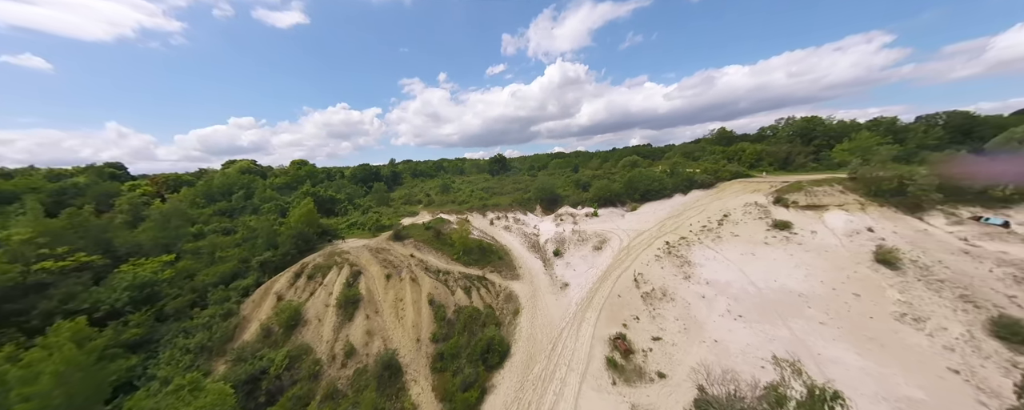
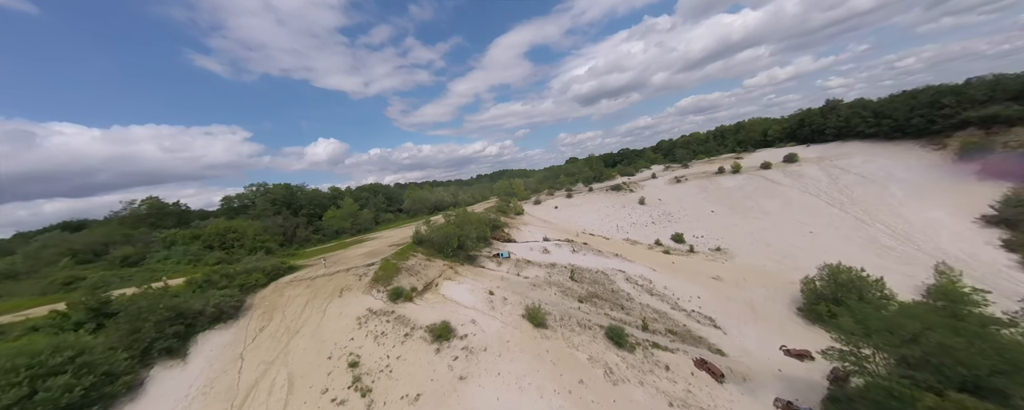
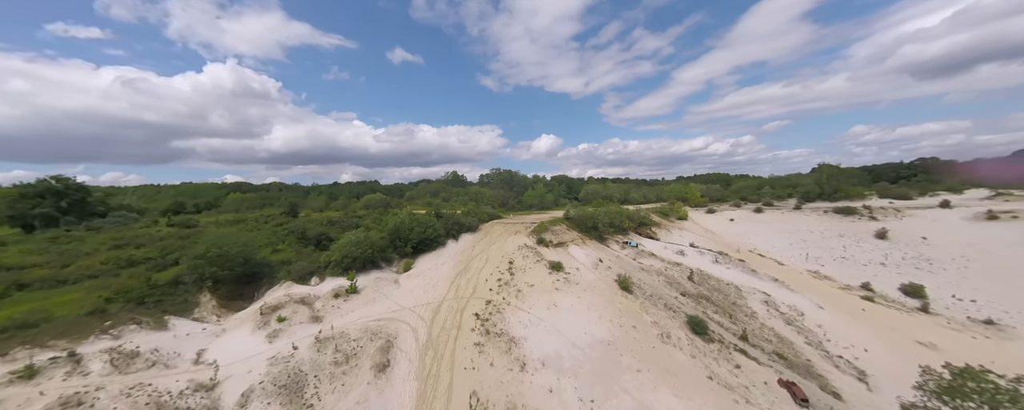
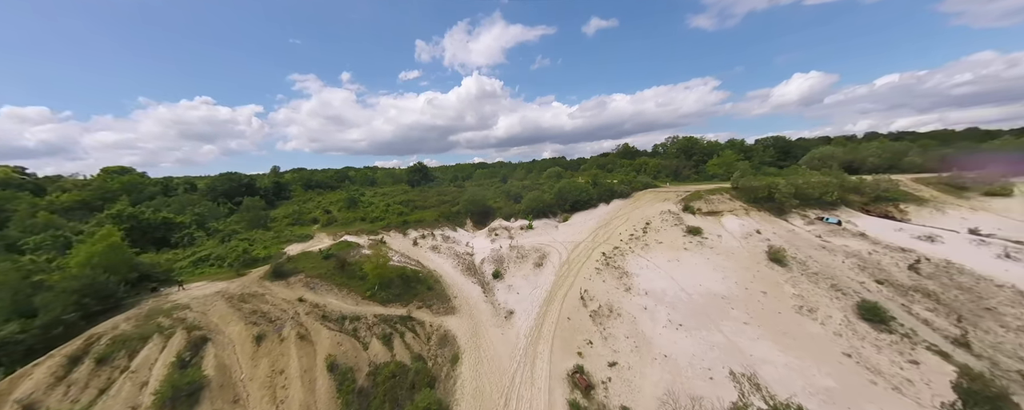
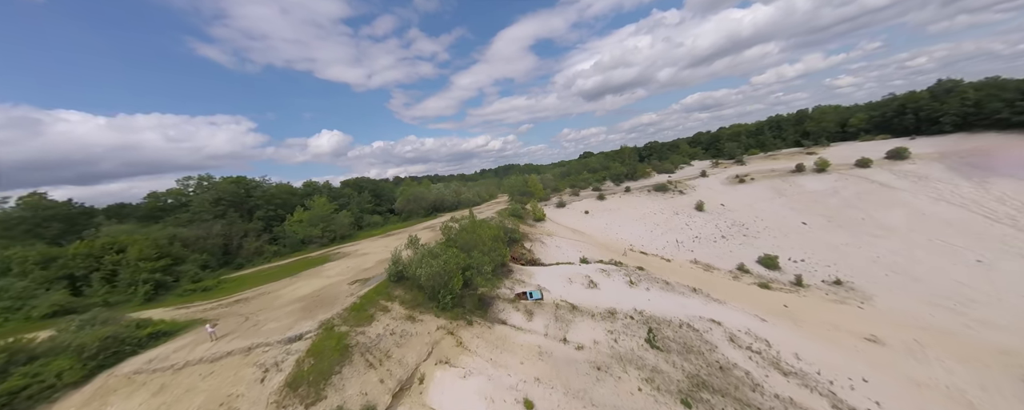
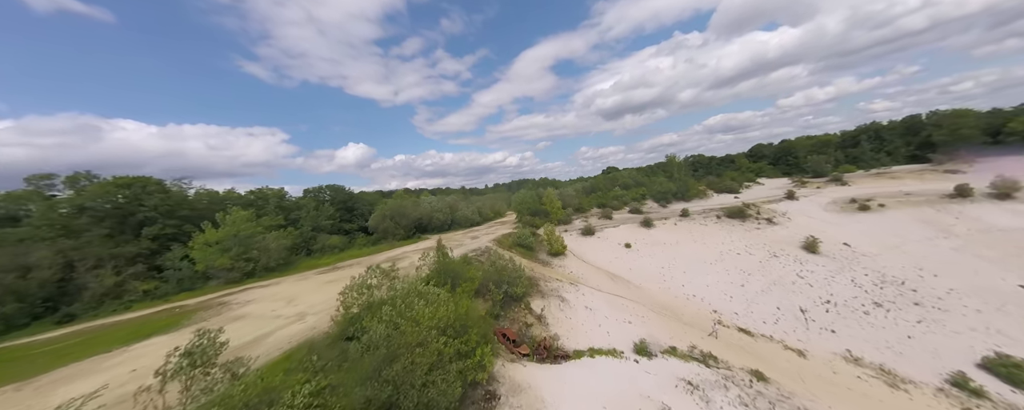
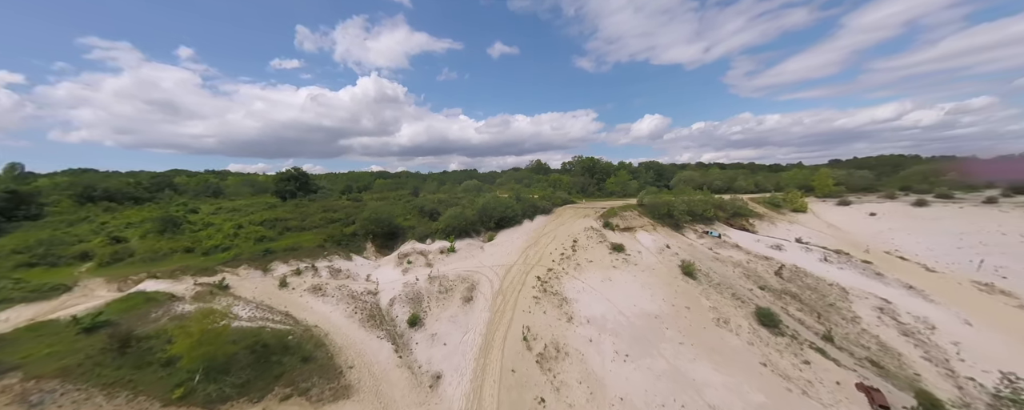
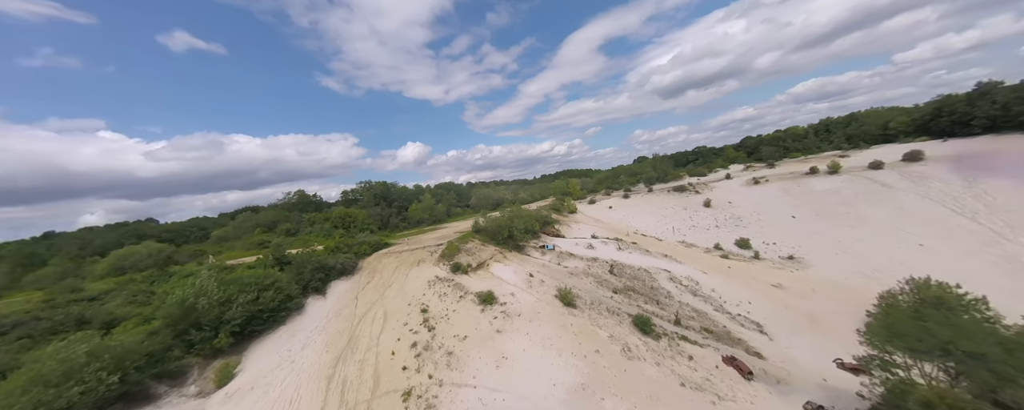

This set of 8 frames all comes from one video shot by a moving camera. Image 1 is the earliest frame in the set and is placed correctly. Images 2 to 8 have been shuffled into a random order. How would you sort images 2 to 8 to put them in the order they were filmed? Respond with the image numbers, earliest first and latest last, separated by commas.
4, 7, 3, 8, 2, 5, 6
